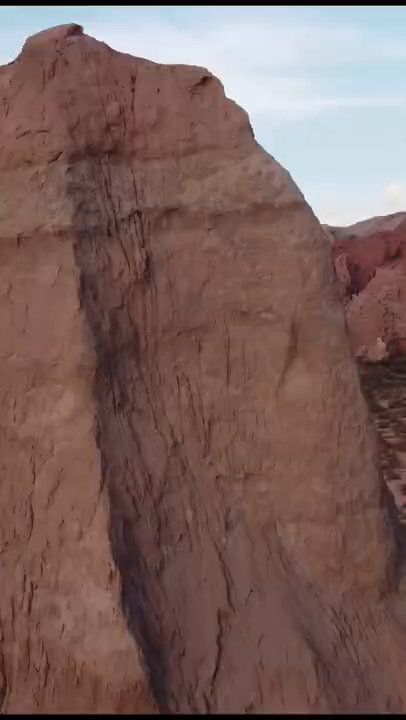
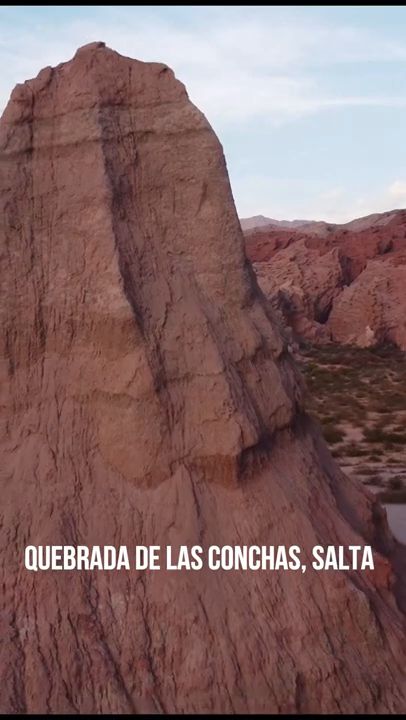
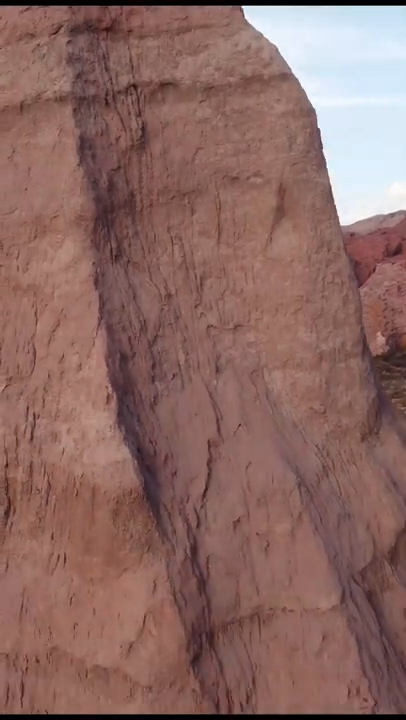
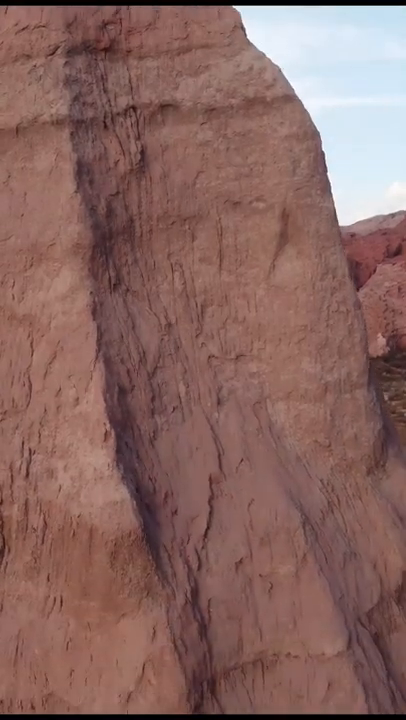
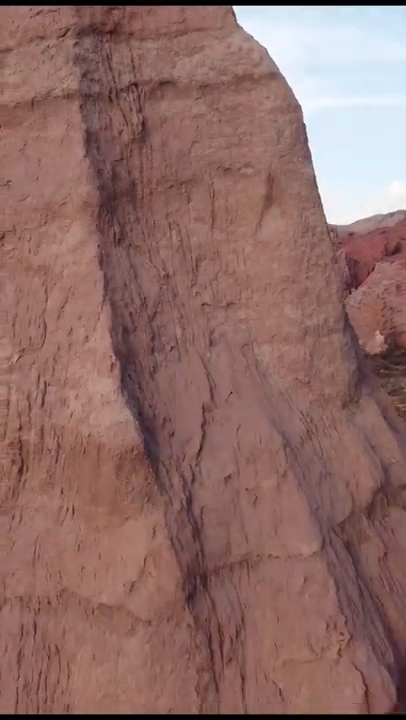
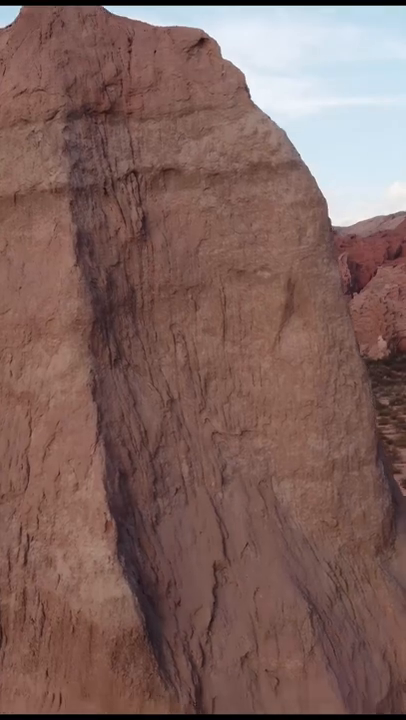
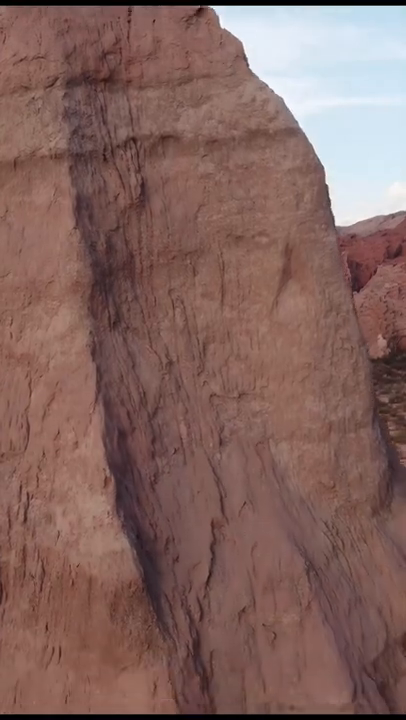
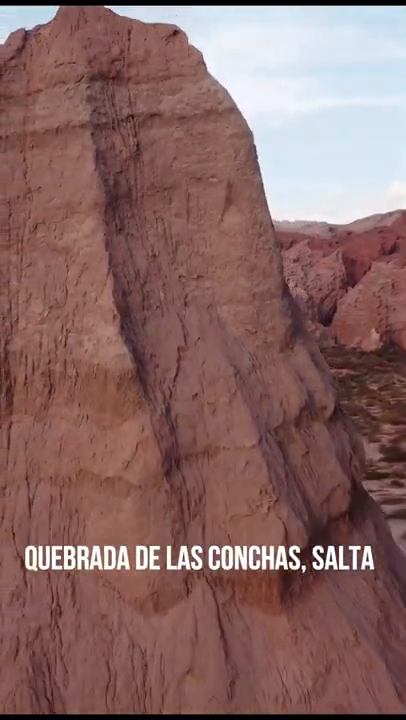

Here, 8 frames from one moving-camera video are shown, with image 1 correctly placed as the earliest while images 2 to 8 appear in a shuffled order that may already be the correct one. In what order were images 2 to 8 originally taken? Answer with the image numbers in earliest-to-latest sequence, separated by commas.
6, 7, 4, 3, 5, 8, 2
